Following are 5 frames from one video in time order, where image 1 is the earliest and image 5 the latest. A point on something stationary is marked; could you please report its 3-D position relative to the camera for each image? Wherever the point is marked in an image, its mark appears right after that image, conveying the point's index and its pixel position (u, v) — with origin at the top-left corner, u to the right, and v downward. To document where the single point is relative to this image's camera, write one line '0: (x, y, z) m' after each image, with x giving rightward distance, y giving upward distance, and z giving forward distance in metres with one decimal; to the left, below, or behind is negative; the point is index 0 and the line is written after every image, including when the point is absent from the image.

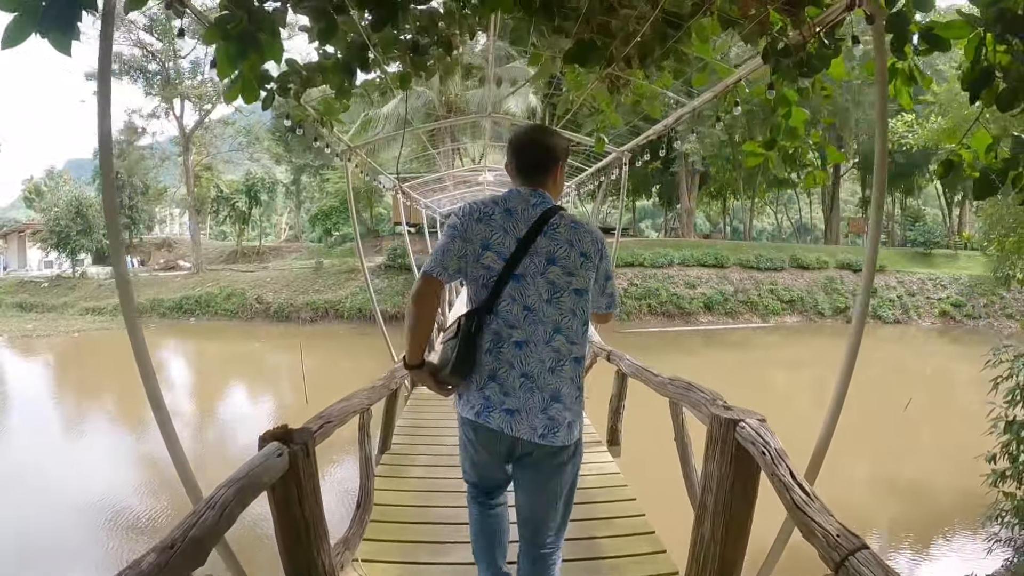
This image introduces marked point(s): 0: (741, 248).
0: (+5.9, +1.0, +15.2) m
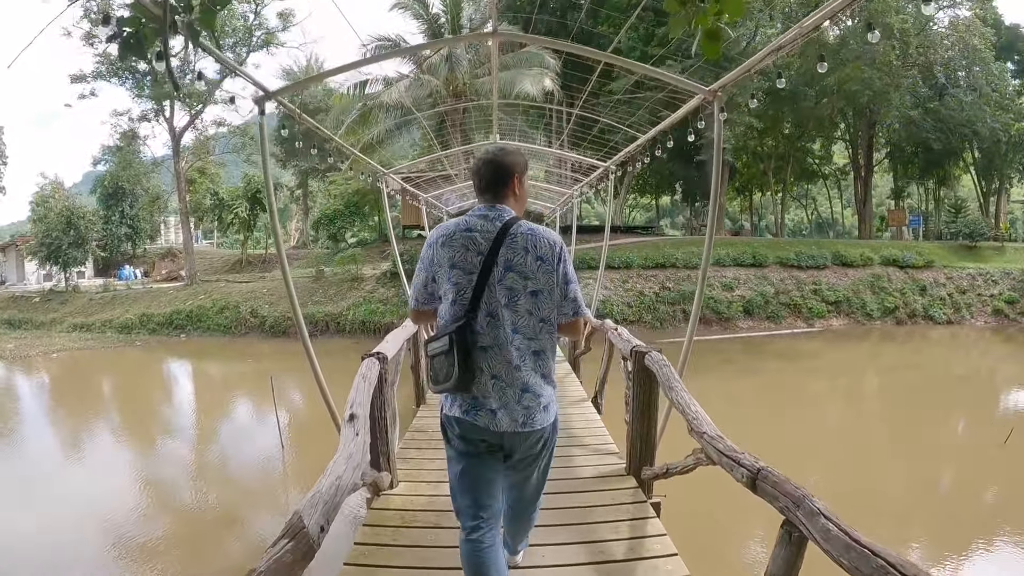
0: (+6.2, +1.0, +14.3) m
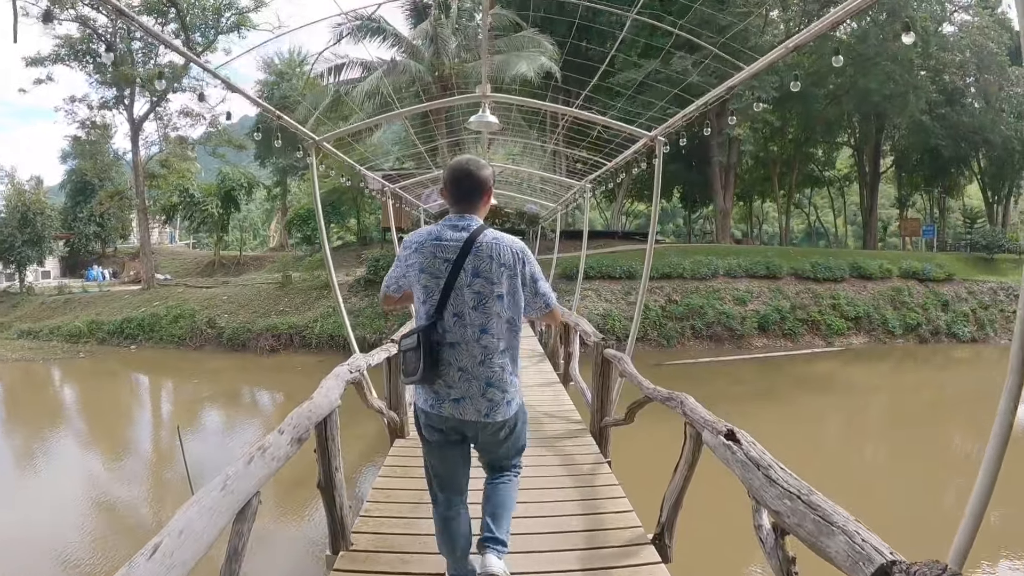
0: (+6.1, +0.7, +13.6) m
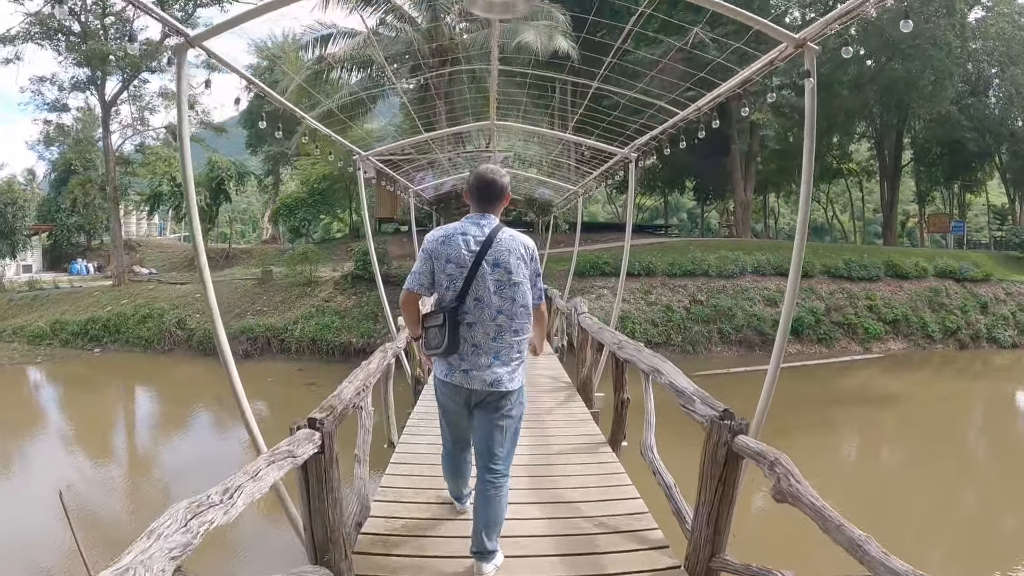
0: (+6.1, +0.7, +12.9) m
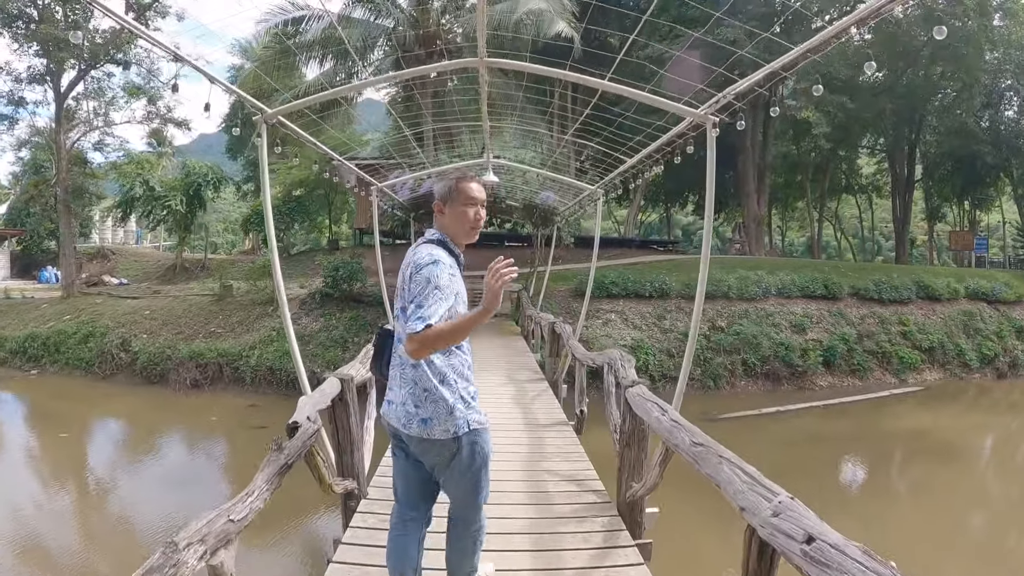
0: (+6.0, +0.4, +12.2) m
